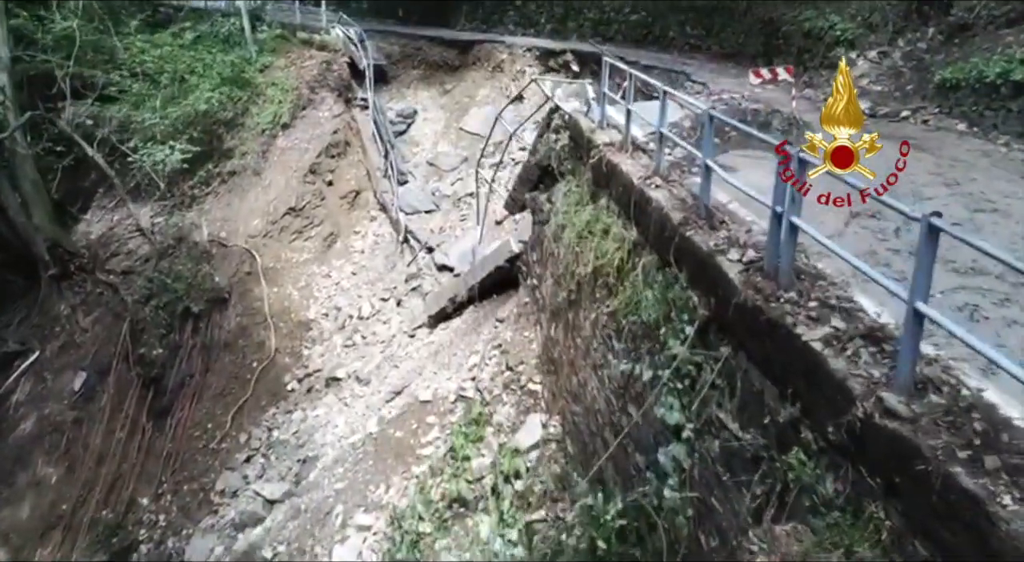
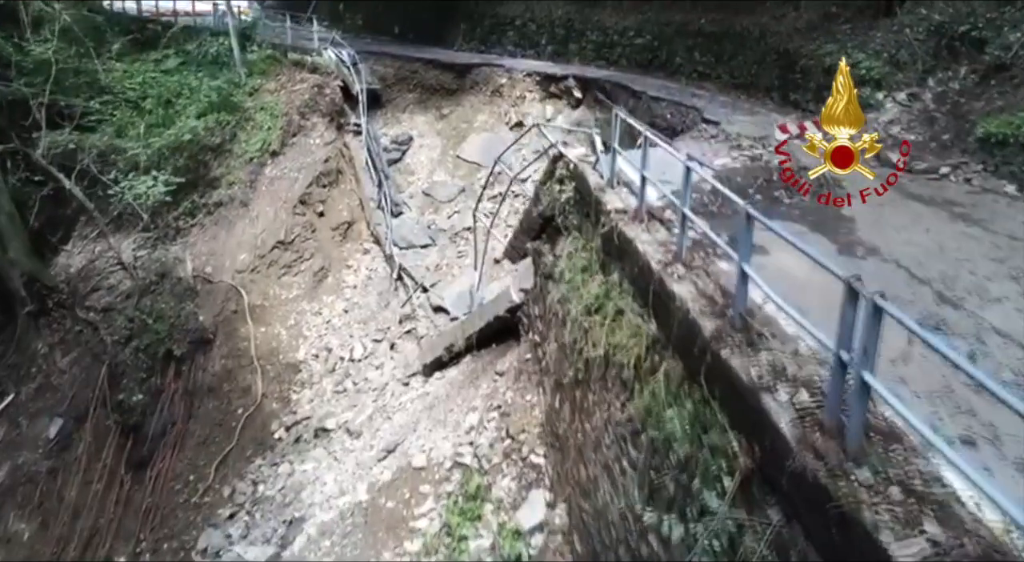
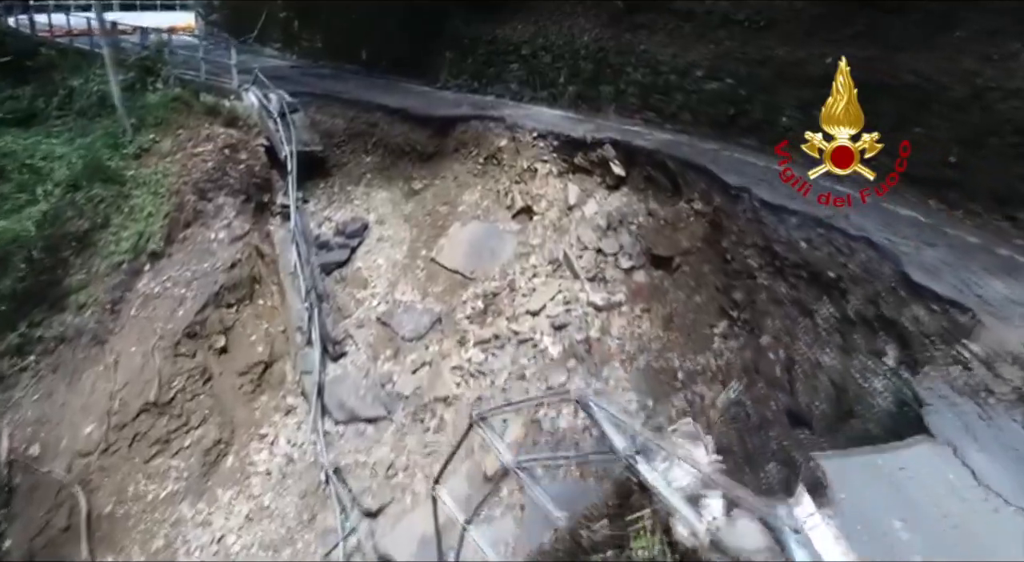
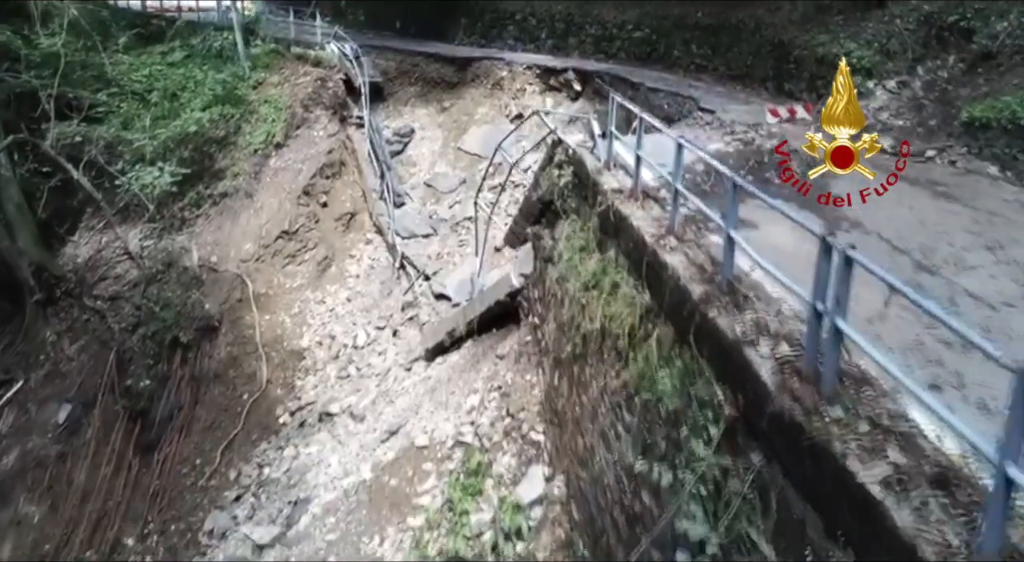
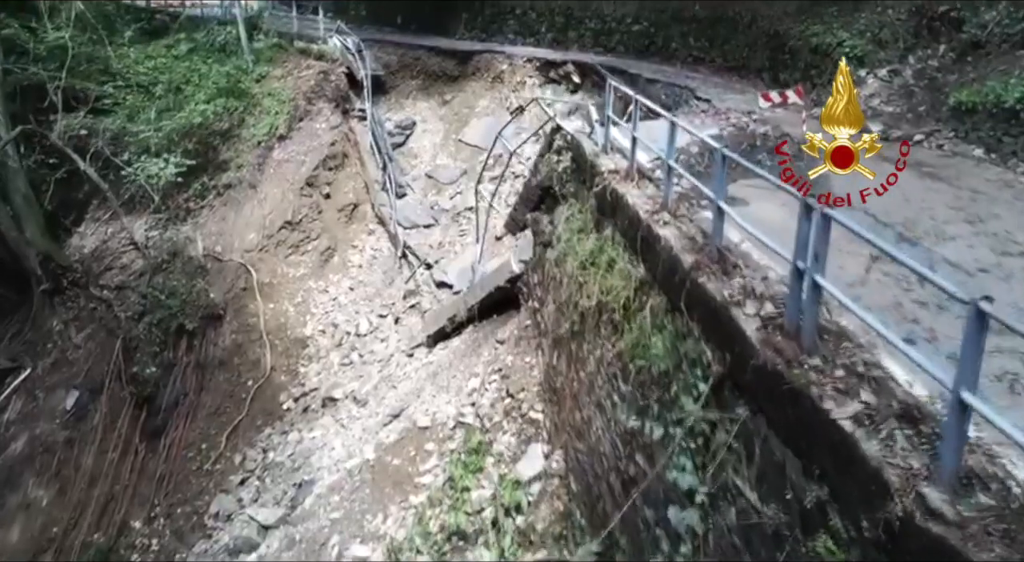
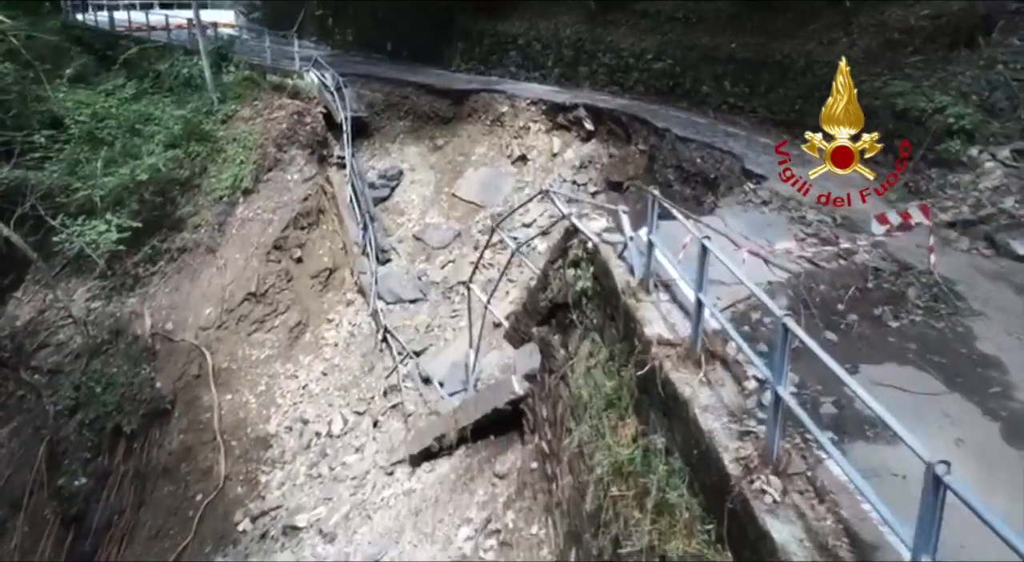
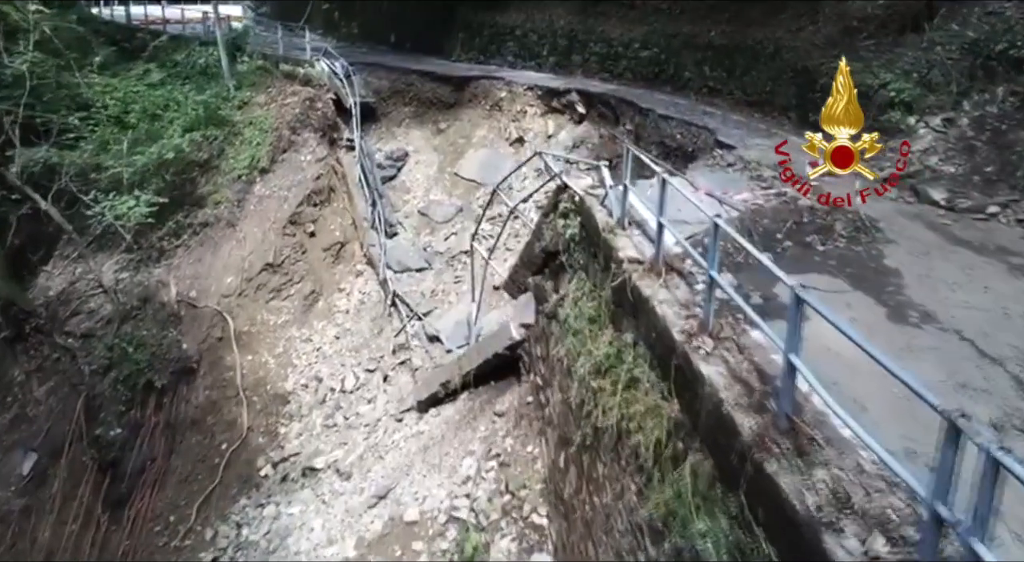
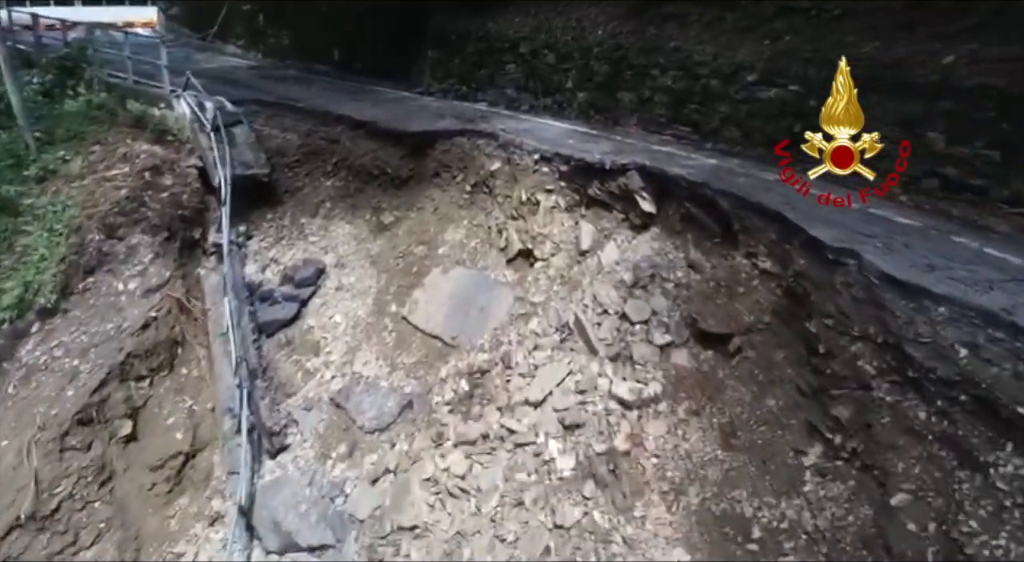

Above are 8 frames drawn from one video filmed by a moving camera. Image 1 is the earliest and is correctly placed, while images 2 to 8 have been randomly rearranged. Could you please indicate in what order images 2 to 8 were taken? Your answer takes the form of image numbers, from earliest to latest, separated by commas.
5, 4, 2, 7, 6, 3, 8
